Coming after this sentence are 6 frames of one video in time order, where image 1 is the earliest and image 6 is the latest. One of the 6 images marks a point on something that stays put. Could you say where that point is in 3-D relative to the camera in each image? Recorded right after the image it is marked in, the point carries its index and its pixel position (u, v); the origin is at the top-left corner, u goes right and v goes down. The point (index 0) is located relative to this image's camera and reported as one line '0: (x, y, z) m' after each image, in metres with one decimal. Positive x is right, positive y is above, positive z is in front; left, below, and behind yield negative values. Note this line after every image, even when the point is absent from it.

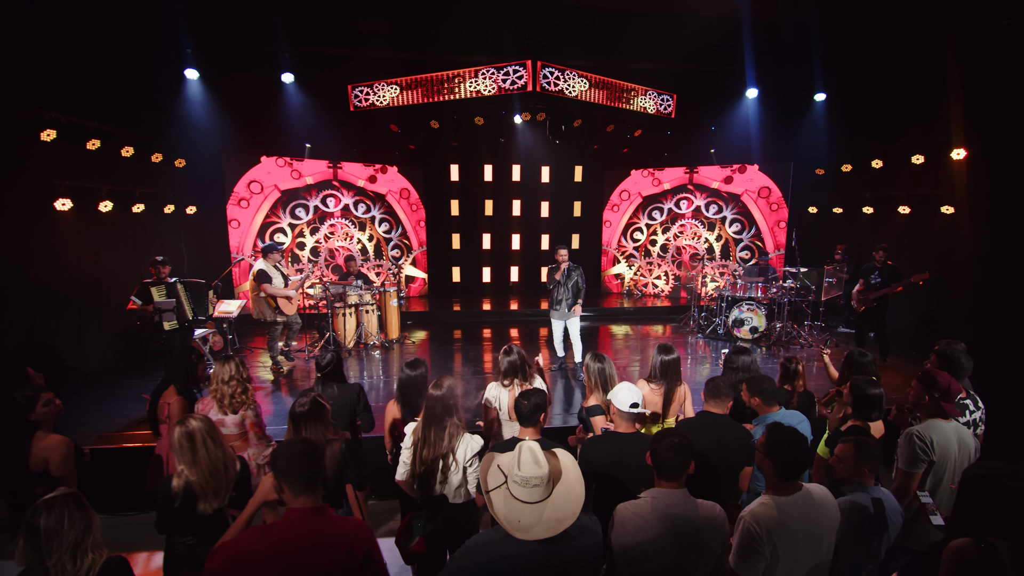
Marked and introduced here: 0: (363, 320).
0: (-2.4, -0.5, +7.0) m
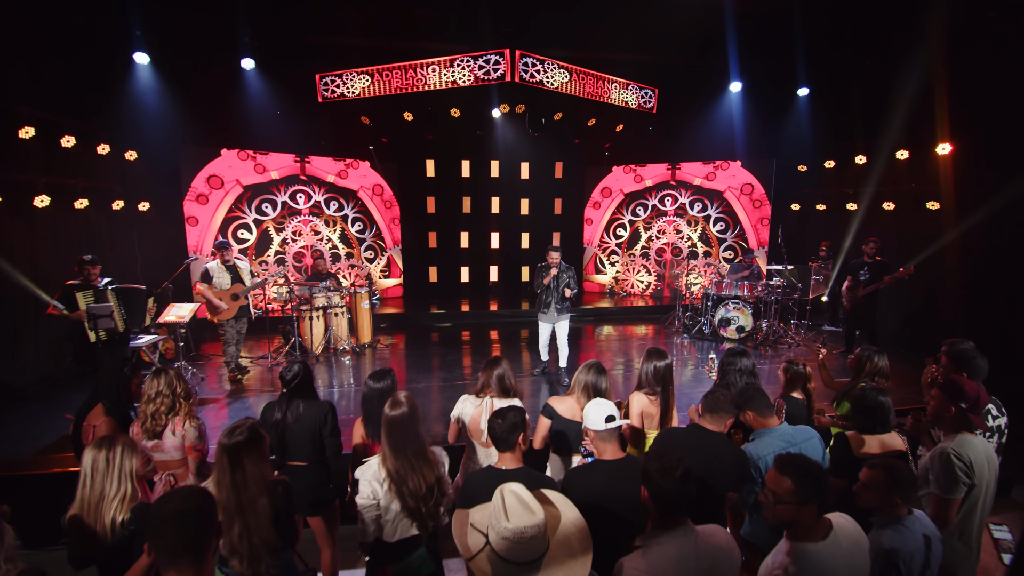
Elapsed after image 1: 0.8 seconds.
0: (-2.7, -0.5, +6.6) m
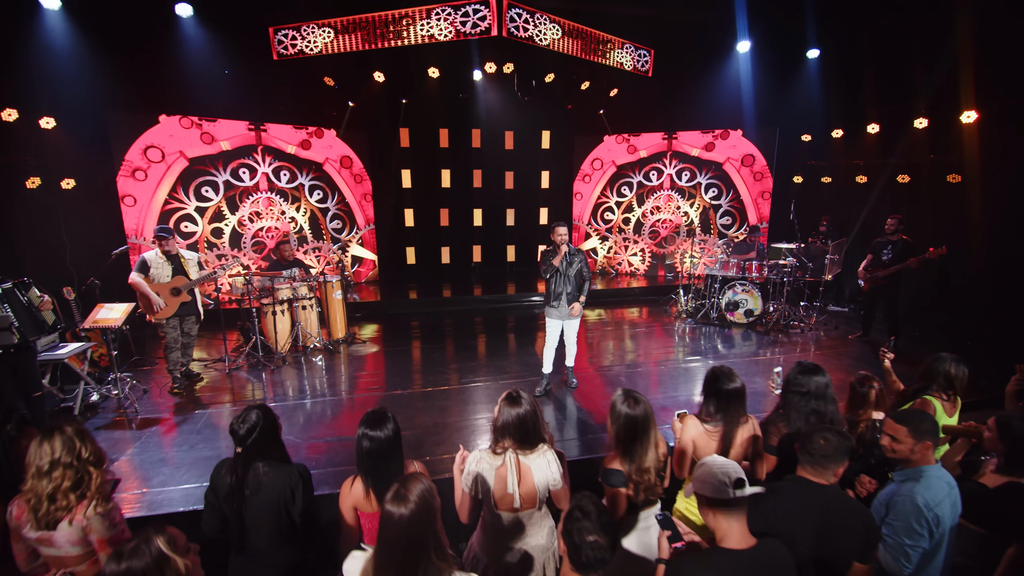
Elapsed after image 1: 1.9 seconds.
0: (-2.8, -0.4, +5.8) m
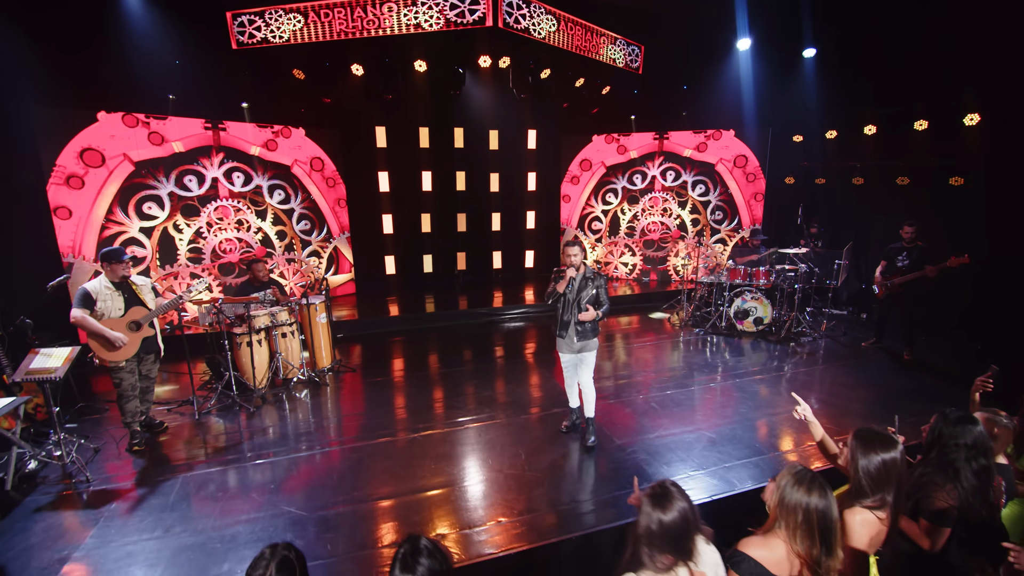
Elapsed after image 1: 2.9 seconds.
0: (-2.7, -0.7, +5.0) m
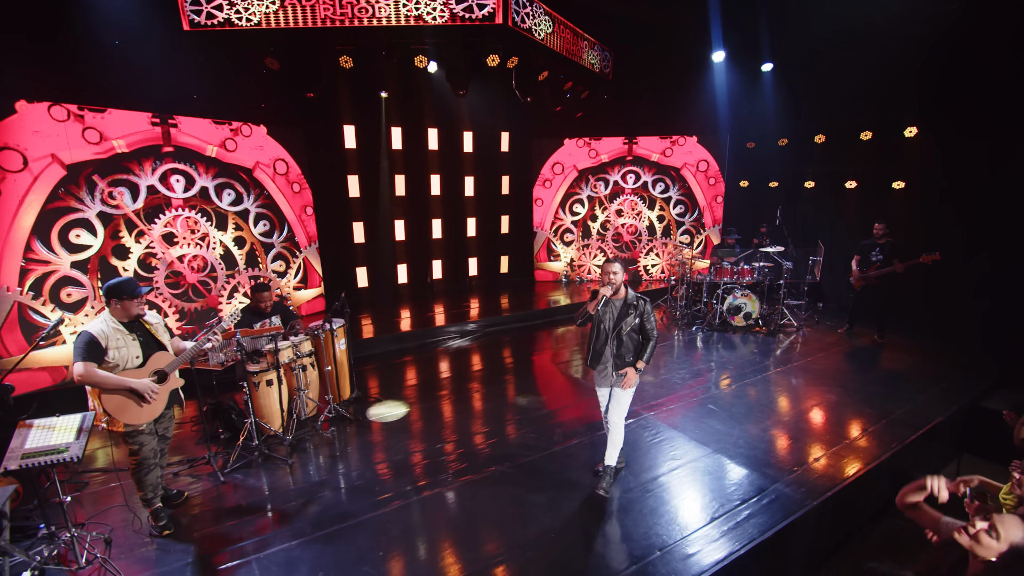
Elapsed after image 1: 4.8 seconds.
0: (-2.1, -1.0, +4.3) m
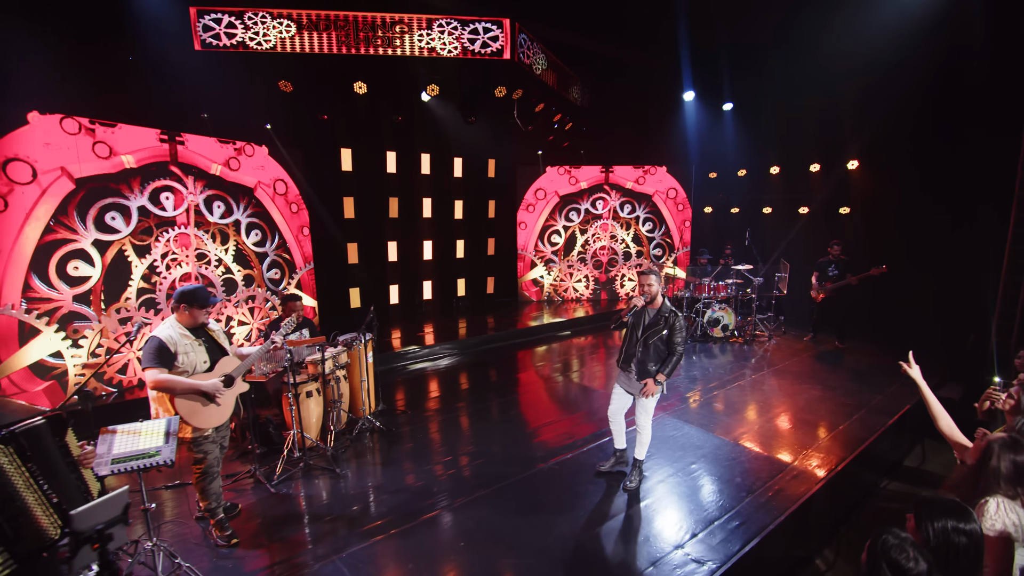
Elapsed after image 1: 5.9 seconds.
0: (-1.8, -1.1, +4.3) m
